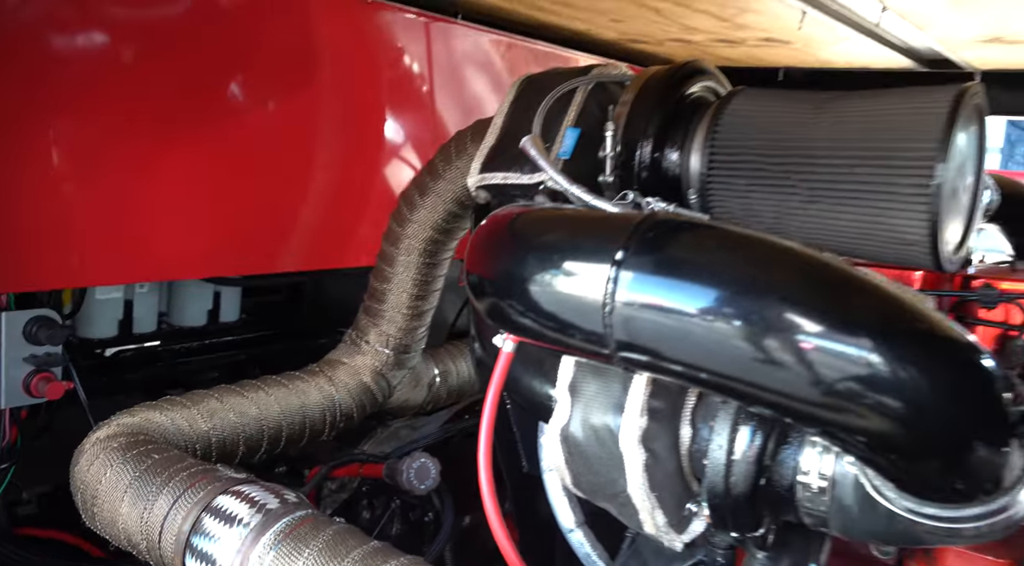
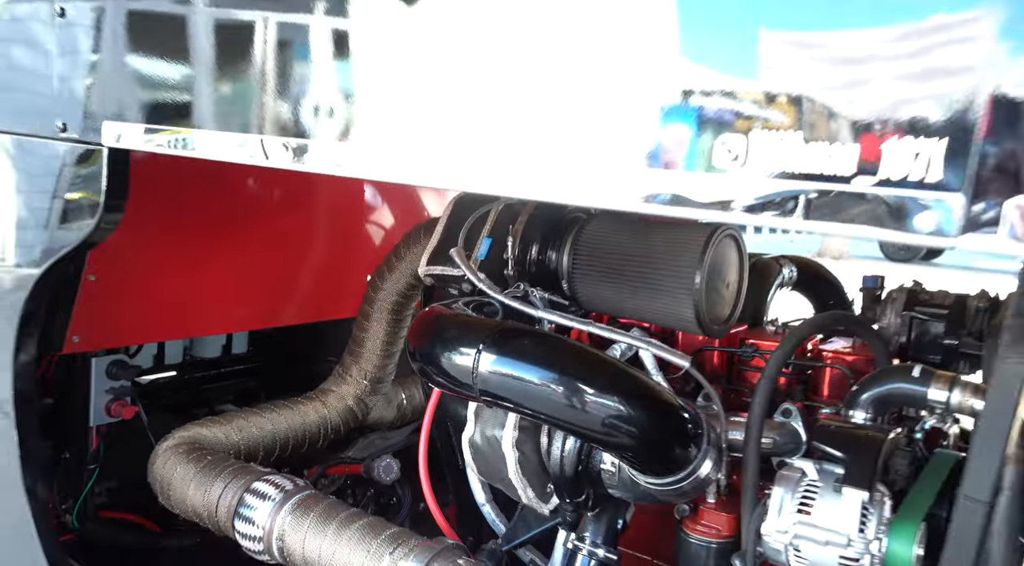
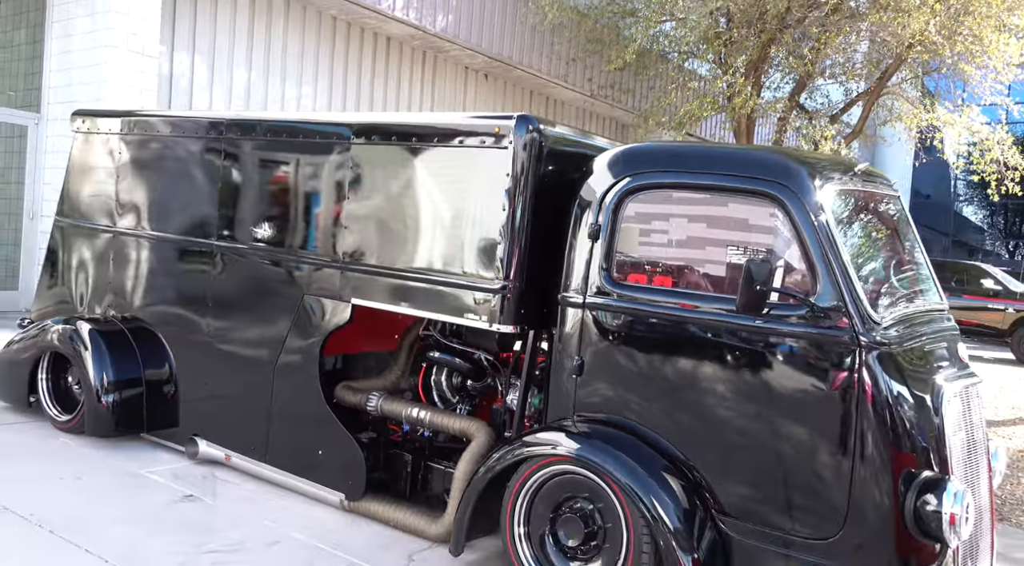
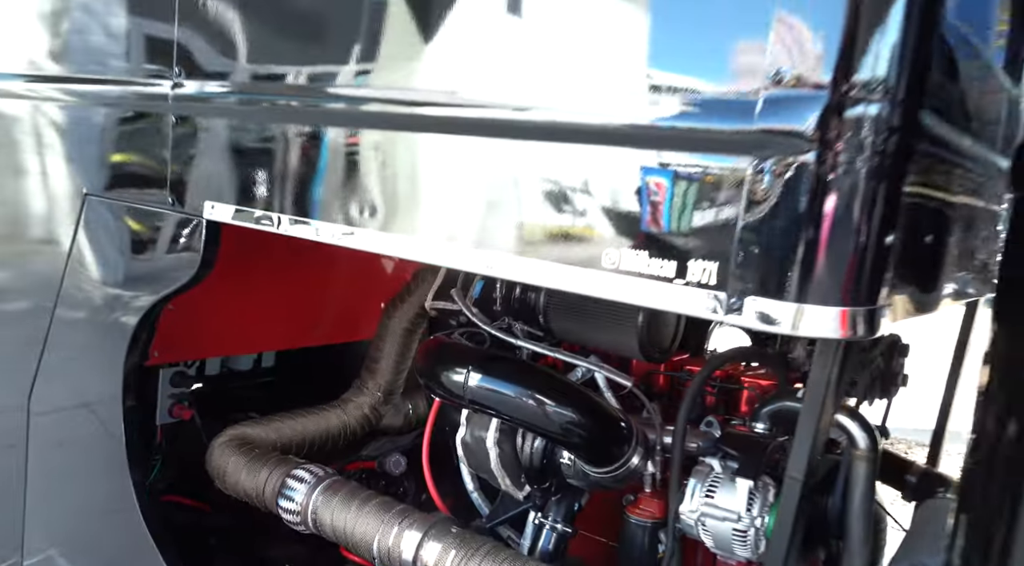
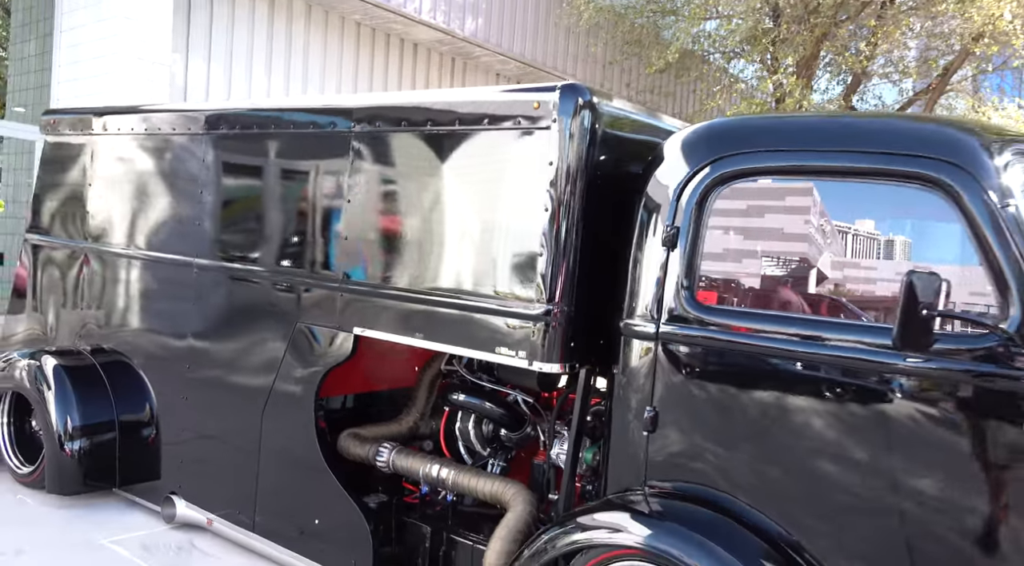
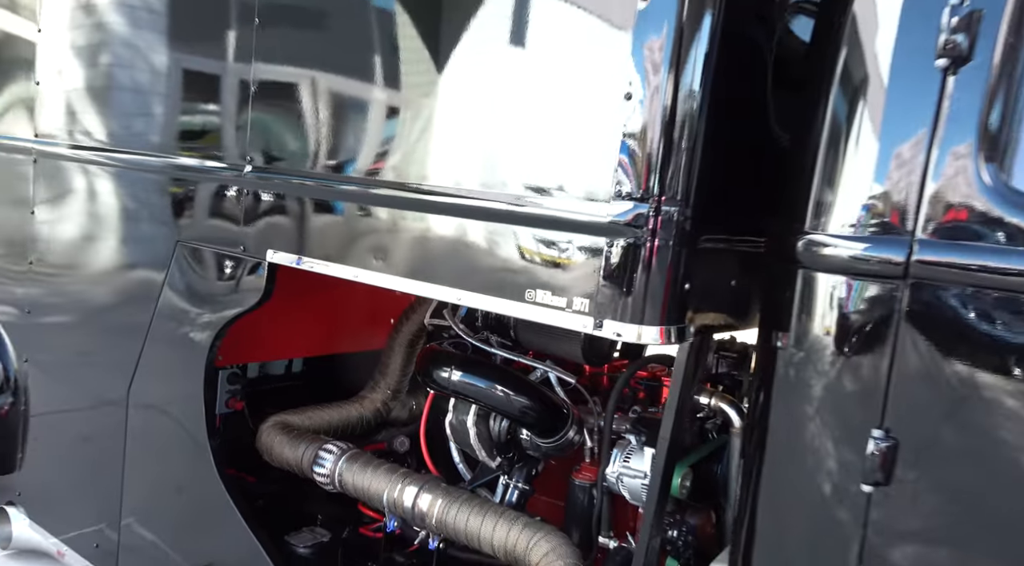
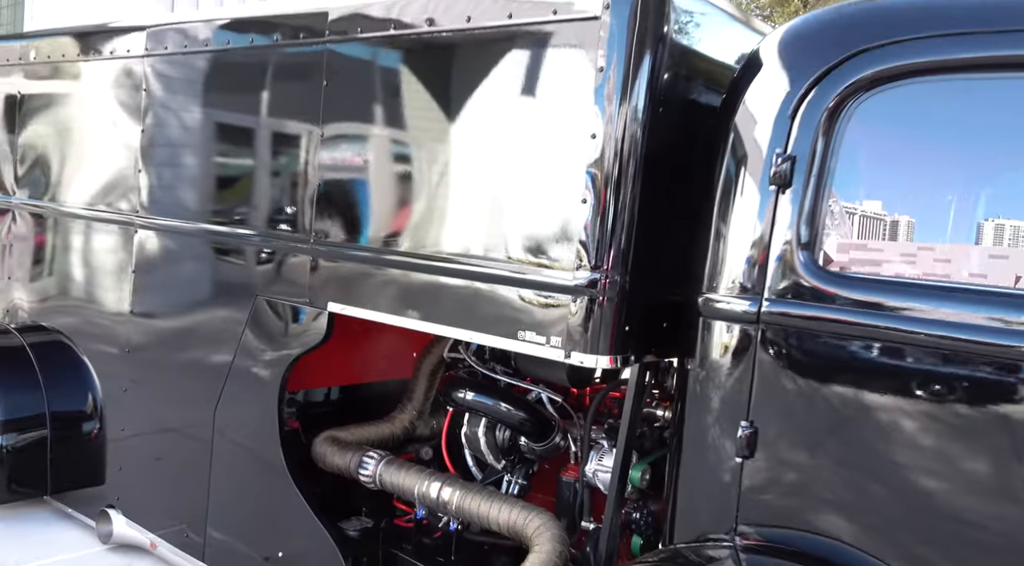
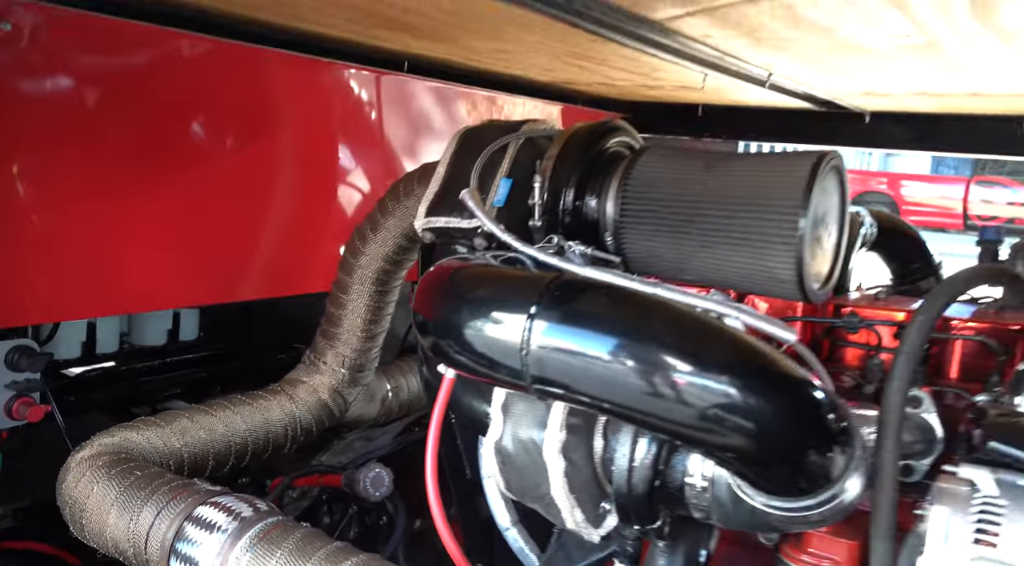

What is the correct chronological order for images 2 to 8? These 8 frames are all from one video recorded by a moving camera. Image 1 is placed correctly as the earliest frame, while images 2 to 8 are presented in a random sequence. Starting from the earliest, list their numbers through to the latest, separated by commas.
8, 2, 4, 6, 7, 5, 3
